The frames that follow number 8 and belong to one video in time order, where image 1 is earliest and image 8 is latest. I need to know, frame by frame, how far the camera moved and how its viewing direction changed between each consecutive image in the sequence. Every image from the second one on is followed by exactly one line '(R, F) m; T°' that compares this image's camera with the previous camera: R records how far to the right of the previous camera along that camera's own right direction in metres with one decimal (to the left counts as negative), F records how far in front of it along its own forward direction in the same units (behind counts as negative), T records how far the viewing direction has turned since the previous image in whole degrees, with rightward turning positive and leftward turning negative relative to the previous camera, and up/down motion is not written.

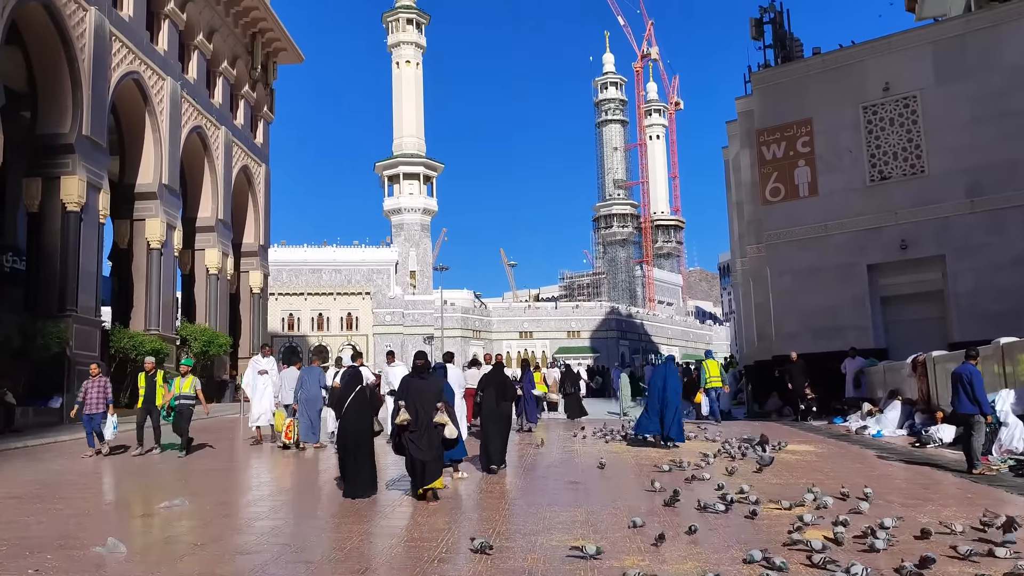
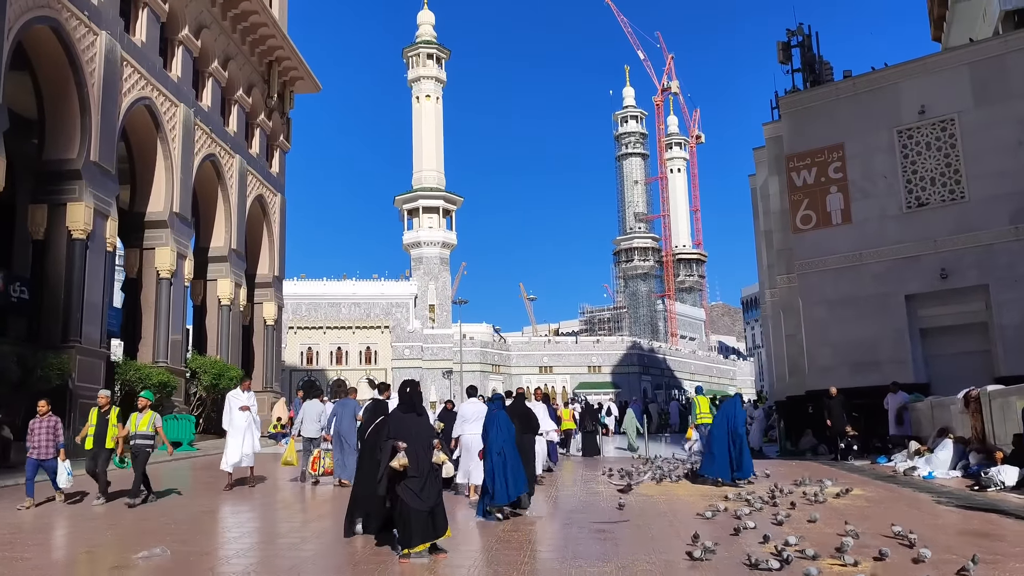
(0.0, +0.7) m; -1°
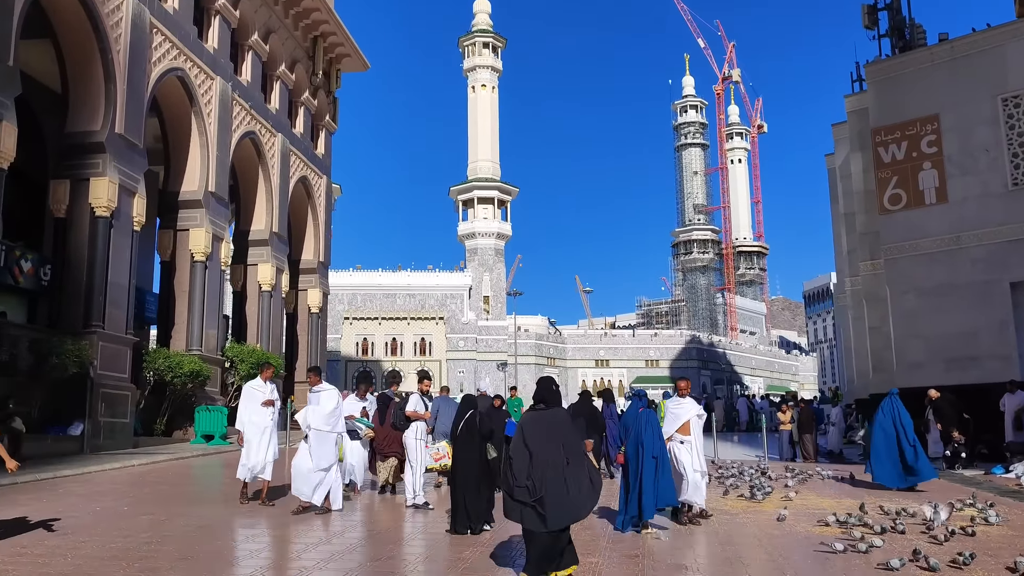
(0.0, +1.4) m; -4°
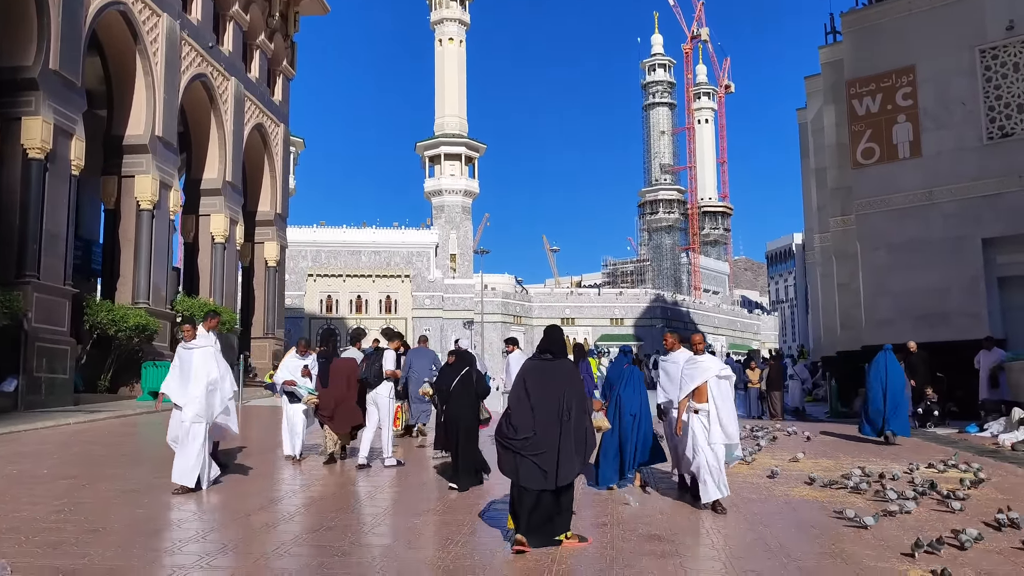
(+0.1, +0.6) m; +2°
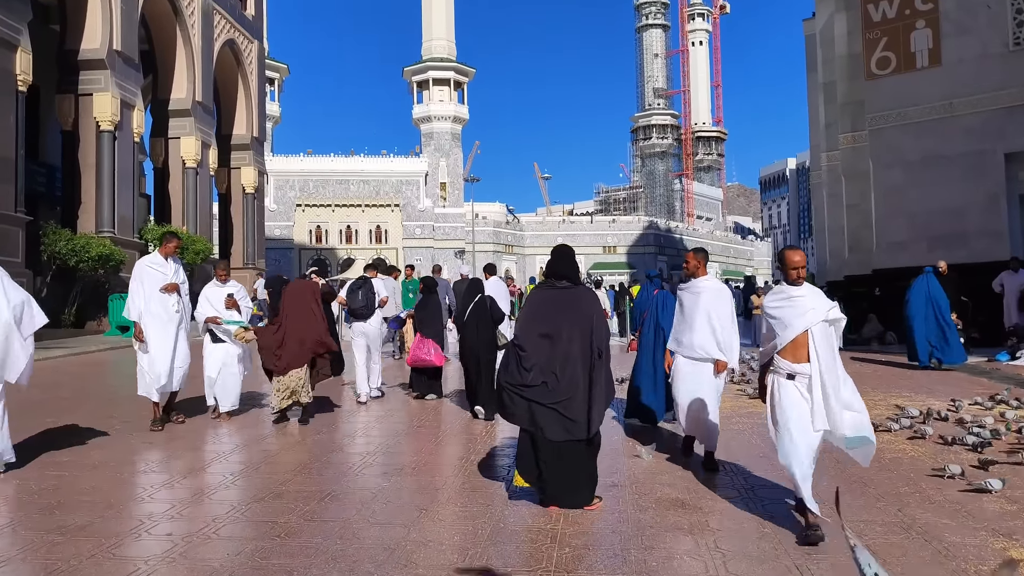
(0.0, +1.0) m; 0°
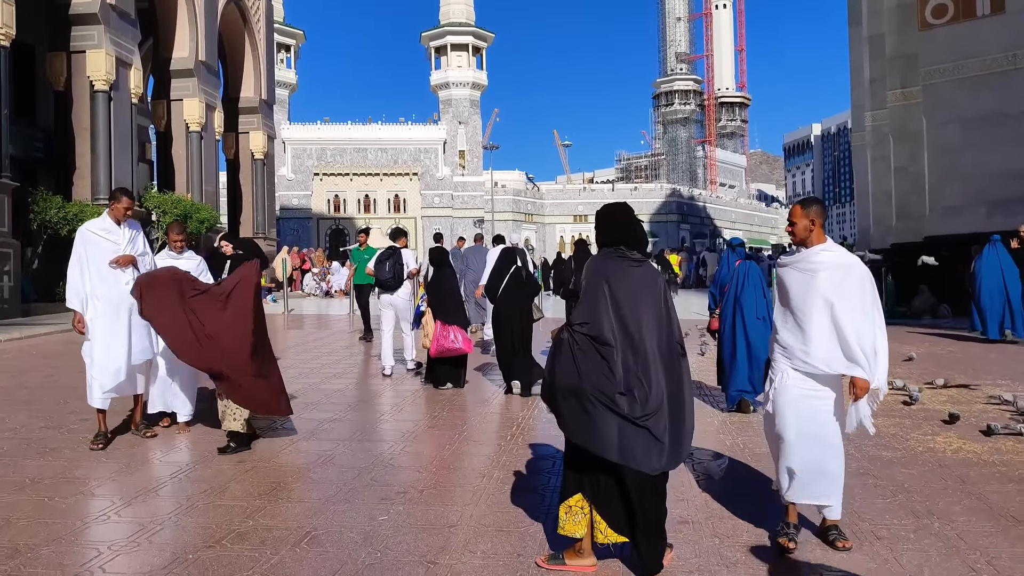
(-0.1, +1.0) m; -1°
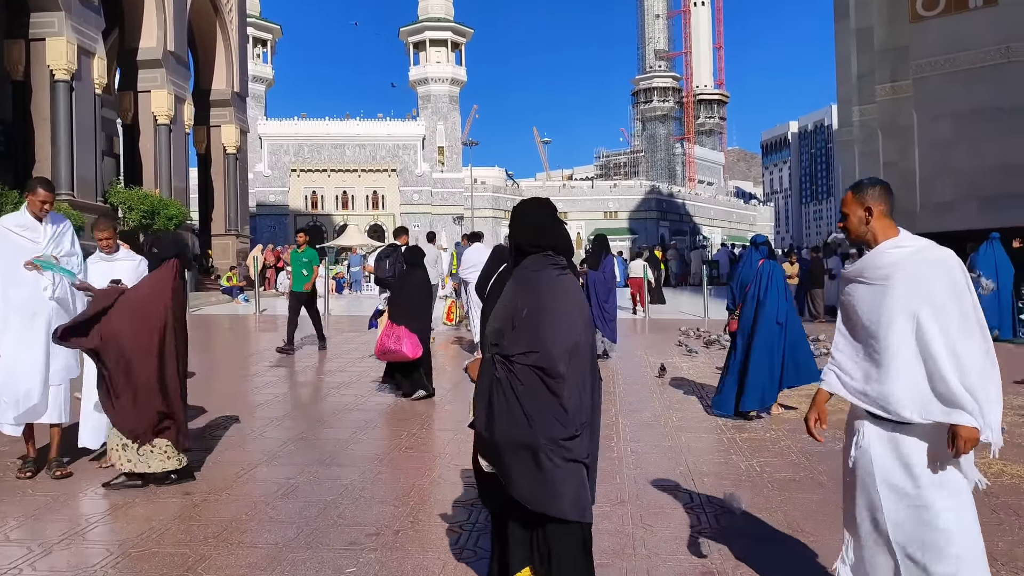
(0.0, +0.5) m; +1°
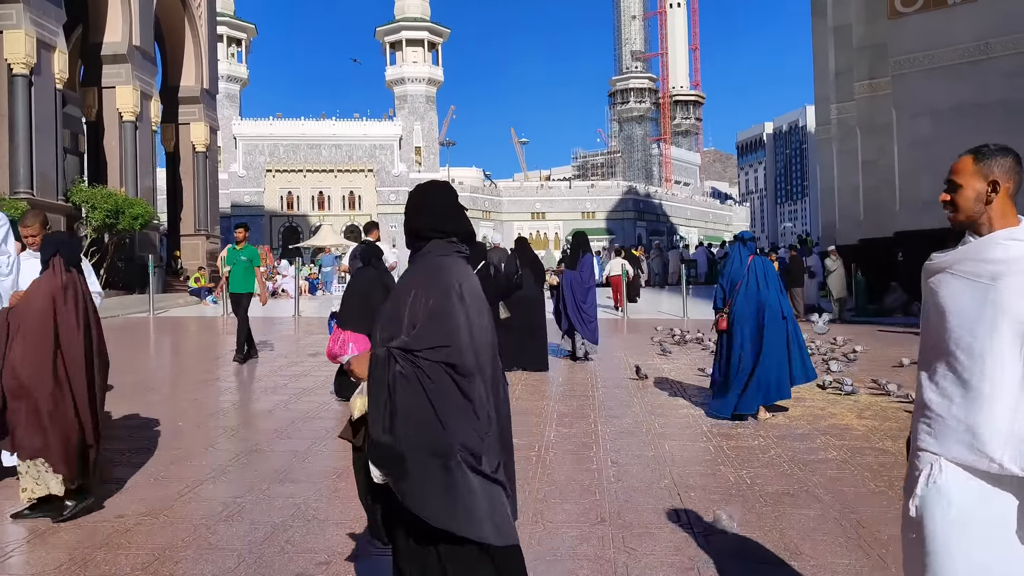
(0.0, +0.3) m; +1°
